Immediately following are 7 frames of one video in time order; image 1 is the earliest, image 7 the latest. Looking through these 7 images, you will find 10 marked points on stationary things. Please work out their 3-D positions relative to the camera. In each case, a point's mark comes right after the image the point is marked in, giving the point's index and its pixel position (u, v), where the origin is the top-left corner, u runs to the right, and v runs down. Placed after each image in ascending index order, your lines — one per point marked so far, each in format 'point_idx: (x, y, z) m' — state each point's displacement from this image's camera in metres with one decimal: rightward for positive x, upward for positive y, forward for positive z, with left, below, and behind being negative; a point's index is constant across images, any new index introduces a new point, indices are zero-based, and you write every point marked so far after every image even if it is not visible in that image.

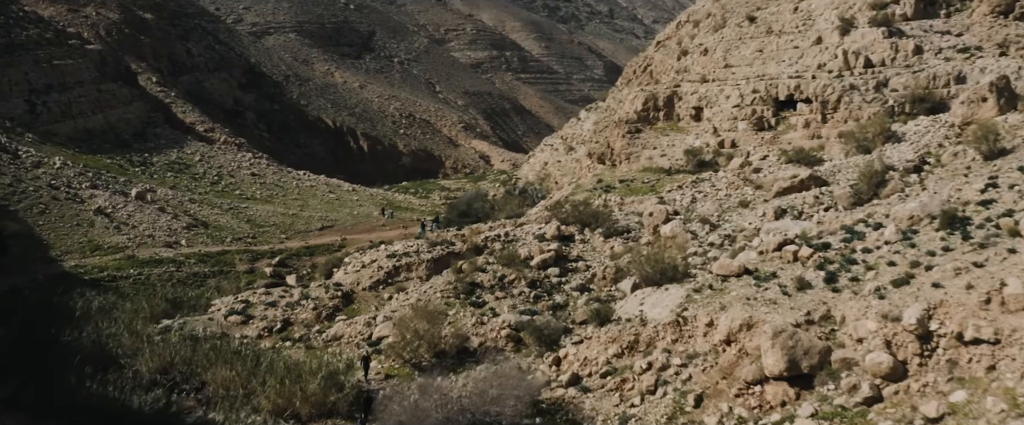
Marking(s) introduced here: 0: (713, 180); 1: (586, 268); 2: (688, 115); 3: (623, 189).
0: (+3.2, +0.5, +15.6) m
1: (+0.9, -0.7, +12.1) m
2: (+3.6, +2.0, +19.9) m
3: (+2.0, +0.4, +17.3) m
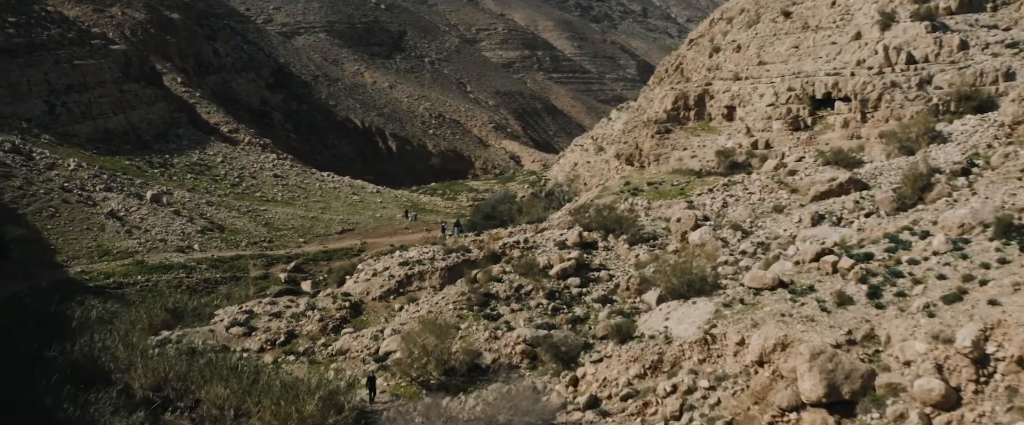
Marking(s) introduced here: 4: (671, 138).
0: (+3.6, +0.4, +14.8) m
1: (+1.1, -0.8, +11.4) m
2: (+4.1, +1.9, +19.0) m
3: (+2.3, +0.3, +16.5) m
4: (+3.2, +1.5, +19.3) m
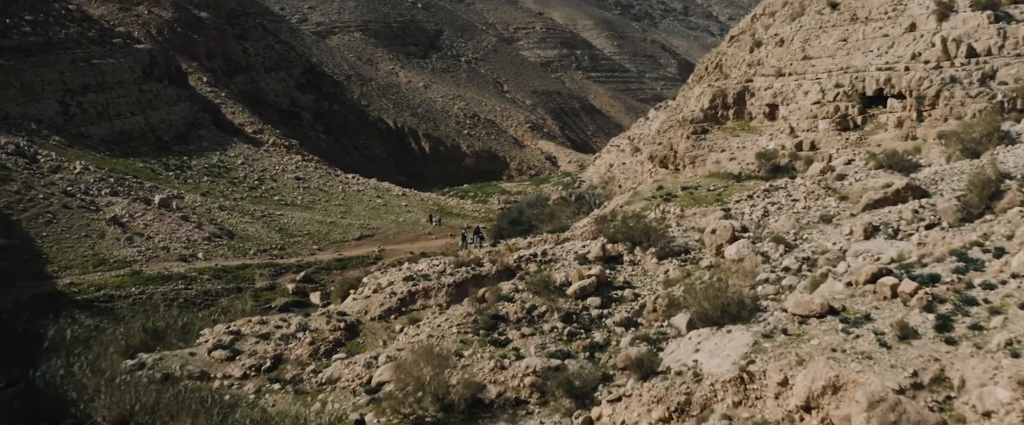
0: (+3.8, +0.3, +13.4) m
1: (+1.3, -0.9, +10.1) m
2: (+4.5, +1.8, +17.6) m
3: (+2.7, +0.2, +15.2) m
4: (+3.6, +1.4, +17.9) m
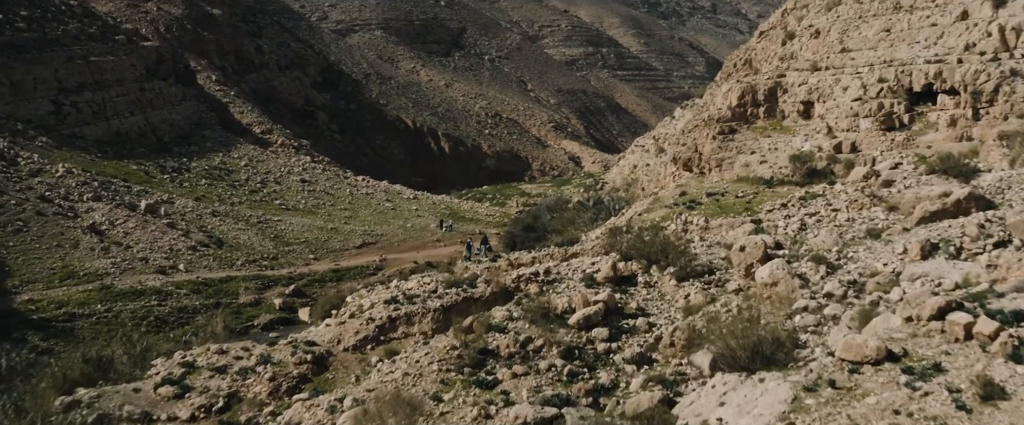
0: (+3.8, +0.2, +11.8) m
1: (+1.2, -1.0, +8.6) m
2: (+4.6, +1.7, +16.0) m
3: (+2.8, +0.1, +13.6) m
4: (+3.8, +1.2, +16.3) m
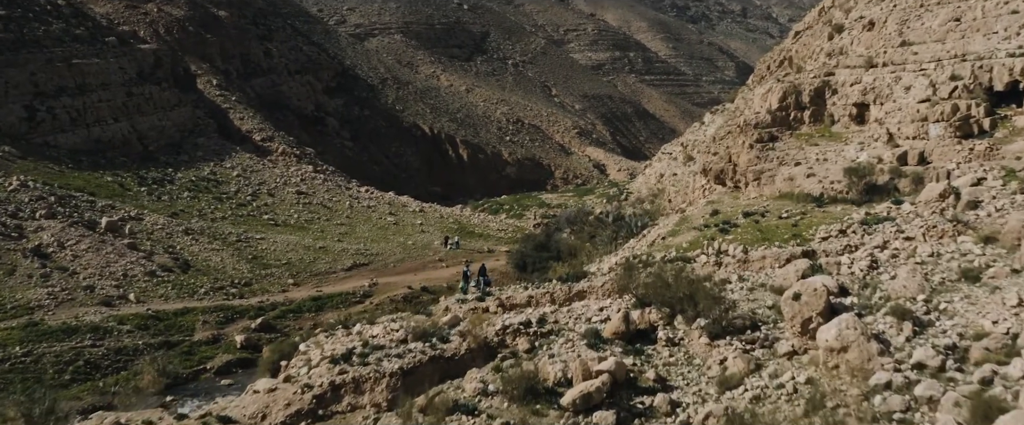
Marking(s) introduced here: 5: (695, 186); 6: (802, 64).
0: (+3.8, -0.1, +9.4) m
1: (+1.0, -1.3, +6.3) m
2: (+4.7, +1.4, +13.6) m
3: (+2.7, -0.2, +11.3) m
4: (+3.8, +0.9, +13.9) m
5: (+3.2, +0.5, +17.0) m
6: (+5.0, +2.5, +16.5) m
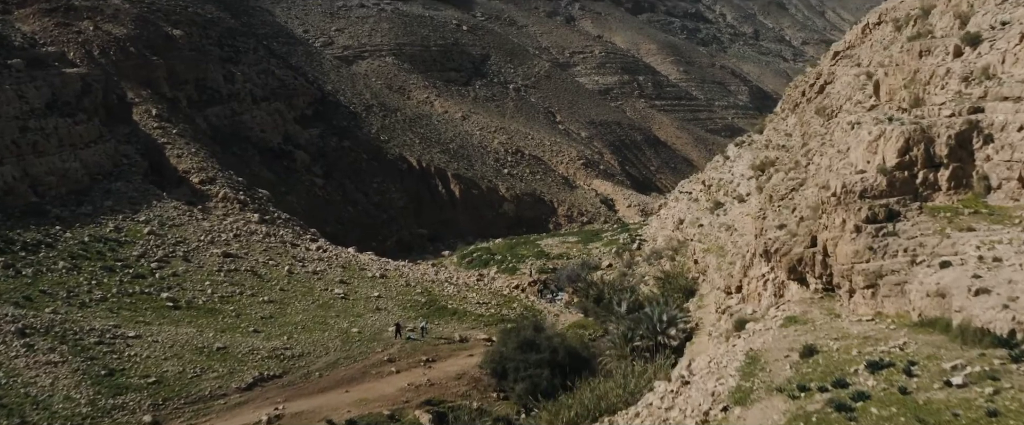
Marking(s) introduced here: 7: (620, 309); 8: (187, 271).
0: (+3.3, -1.1, +4.1) m
1: (+0.6, -2.2, +0.9) m
2: (+4.3, +0.3, +8.3) m
3: (+2.3, -1.2, +5.9) m
4: (+3.4, -0.1, +8.6) m
5: (+2.9, -0.7, +11.7) m
6: (+4.6, +1.4, +11.3) m
7: (+1.7, -1.4, +15.5) m
8: (-6.0, -1.1, +17.9) m
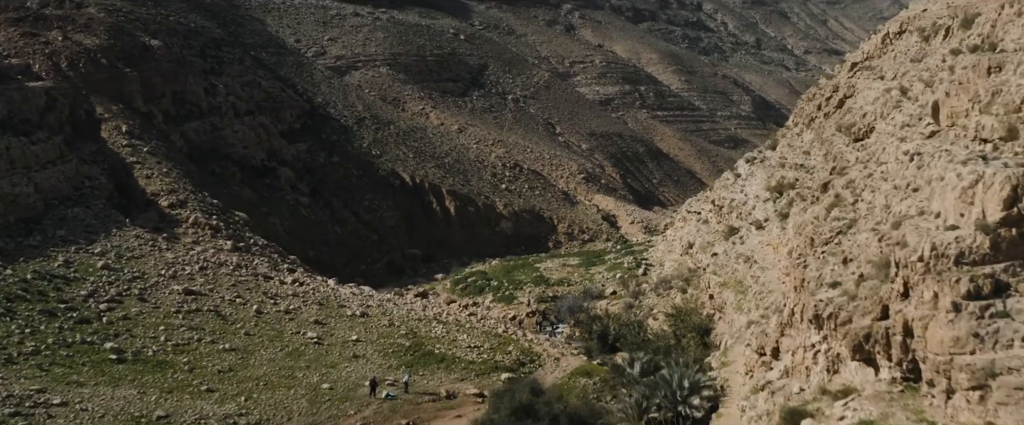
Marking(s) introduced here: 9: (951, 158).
0: (+3.2, -1.5, +2.1) m
1: (+0.5, -2.6, -1.1) m
2: (+4.2, -0.2, +6.3) m
3: (+2.2, -1.7, +3.9) m
4: (+3.3, -0.6, +6.6) m
5: (+2.8, -1.2, +9.7) m
6: (+4.5, +0.9, +9.3) m
7: (+1.7, -2.0, +13.5) m
8: (-6.1, -1.6, +15.9) m
9: (+4.1, +0.7, +9.5) m
